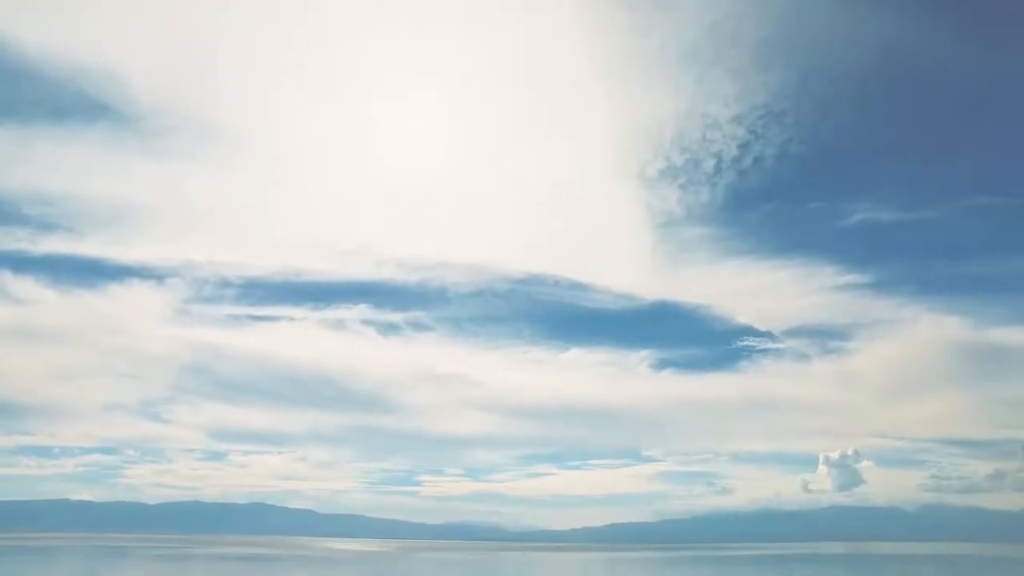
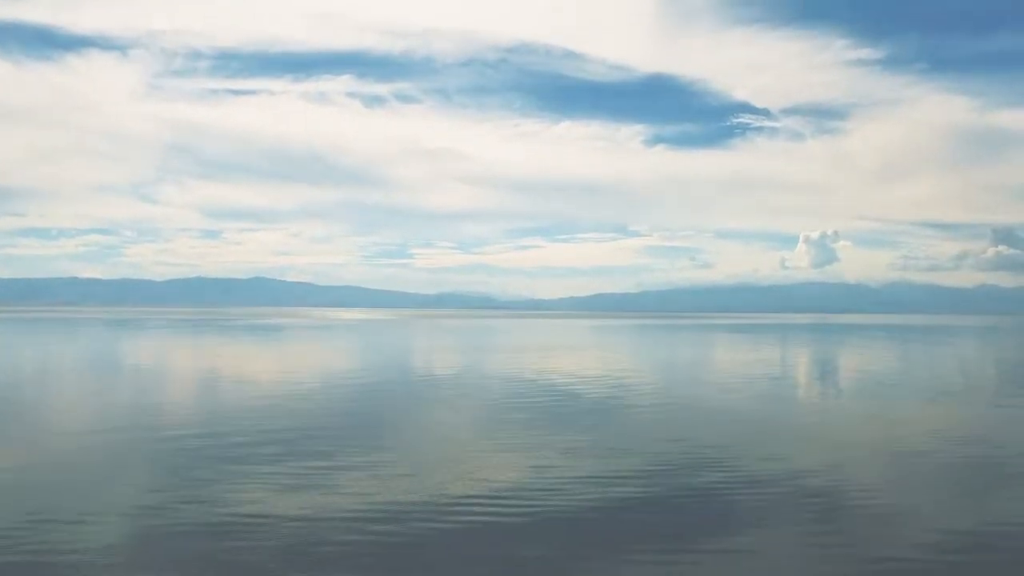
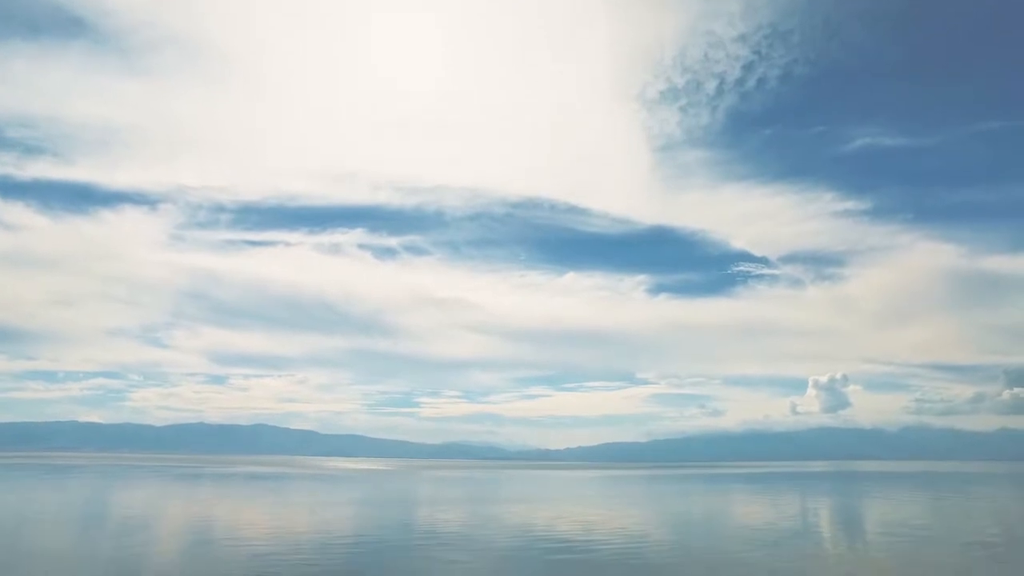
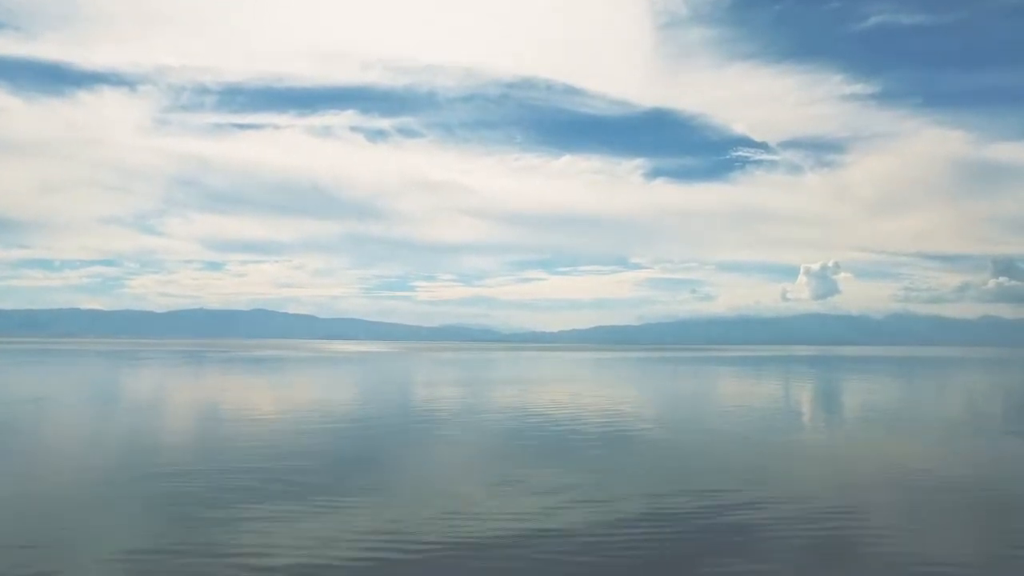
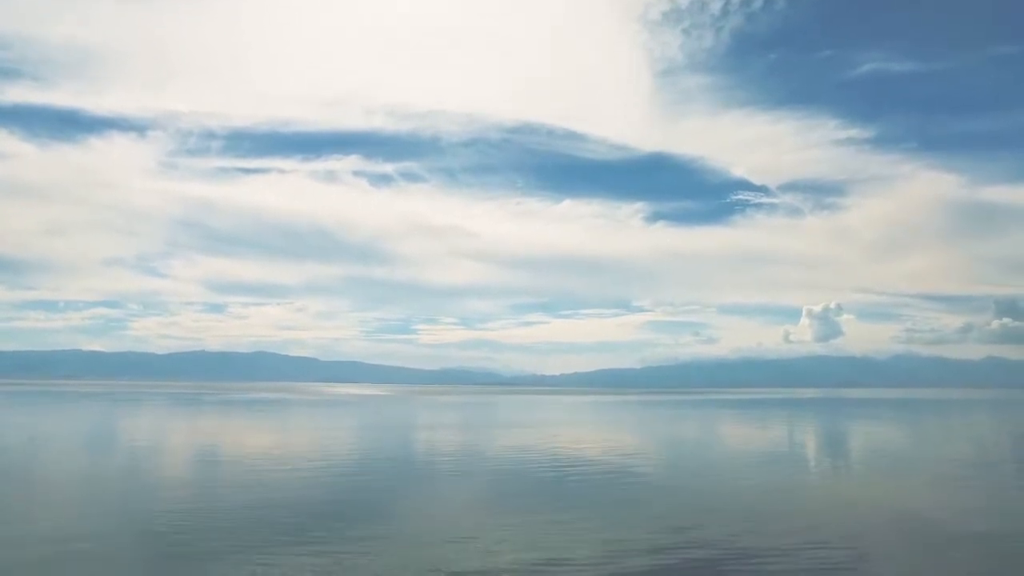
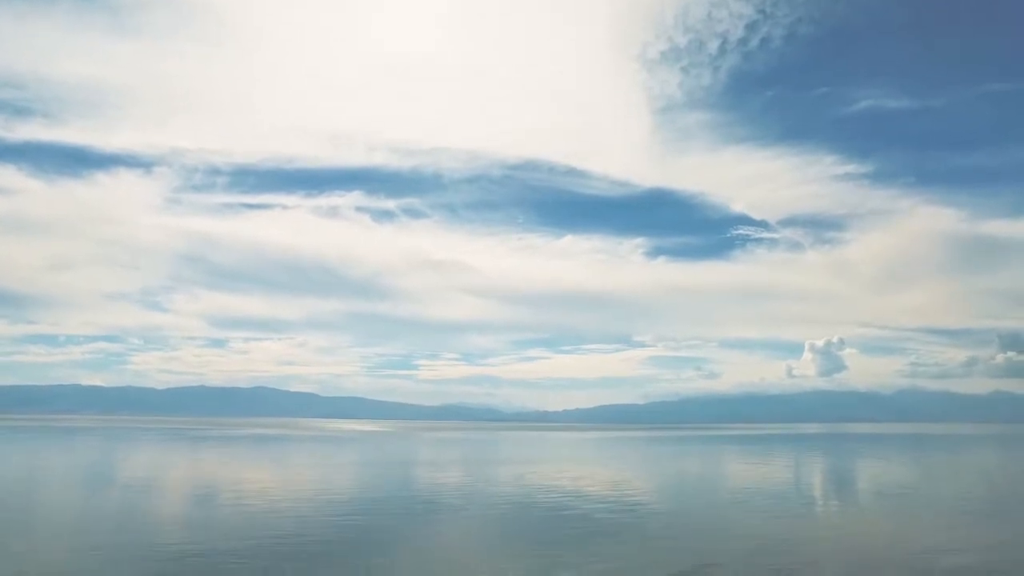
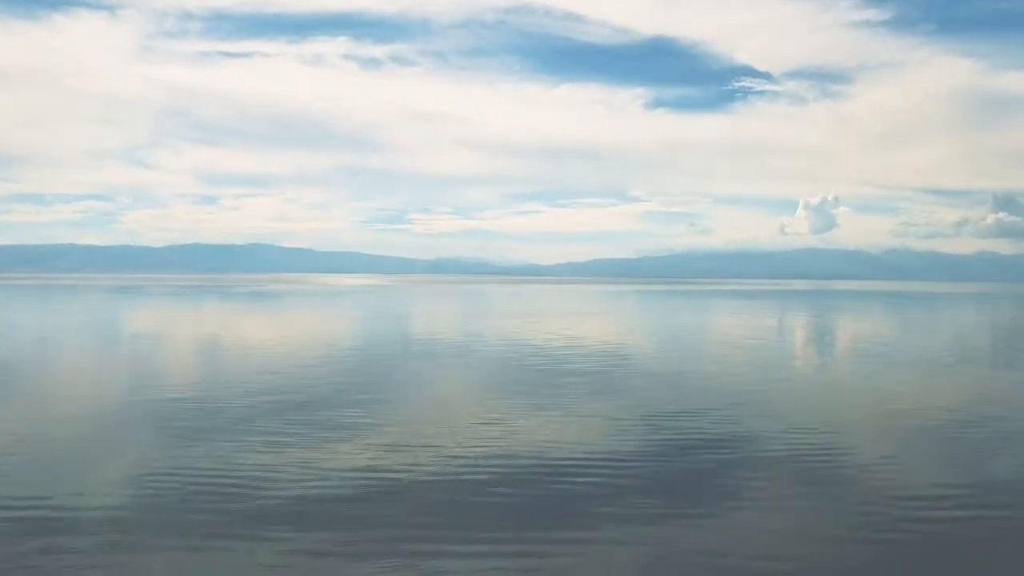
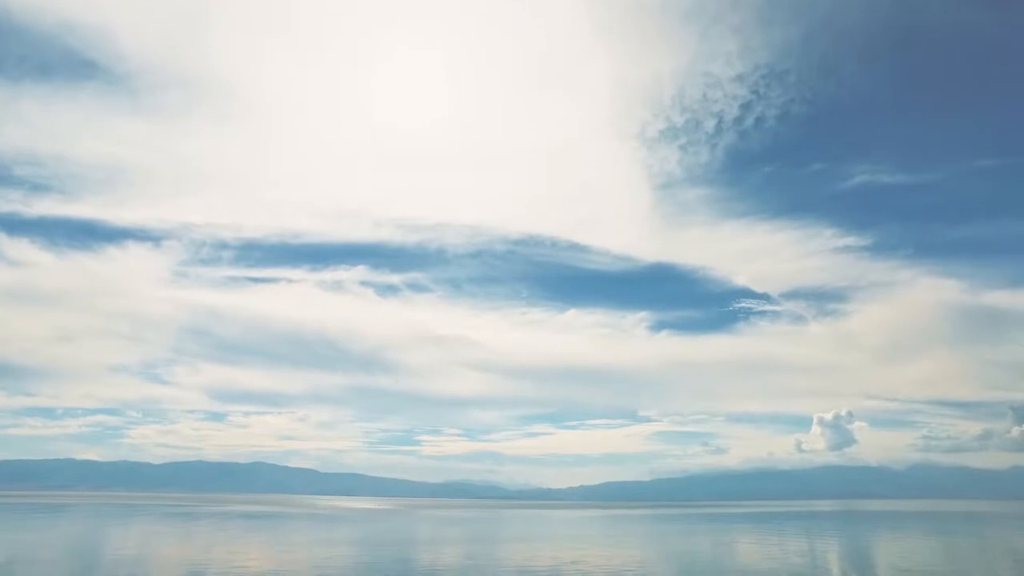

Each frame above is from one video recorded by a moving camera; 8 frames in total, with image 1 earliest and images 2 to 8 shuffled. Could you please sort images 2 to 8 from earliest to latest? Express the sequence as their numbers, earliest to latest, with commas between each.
8, 3, 6, 5, 4, 2, 7
